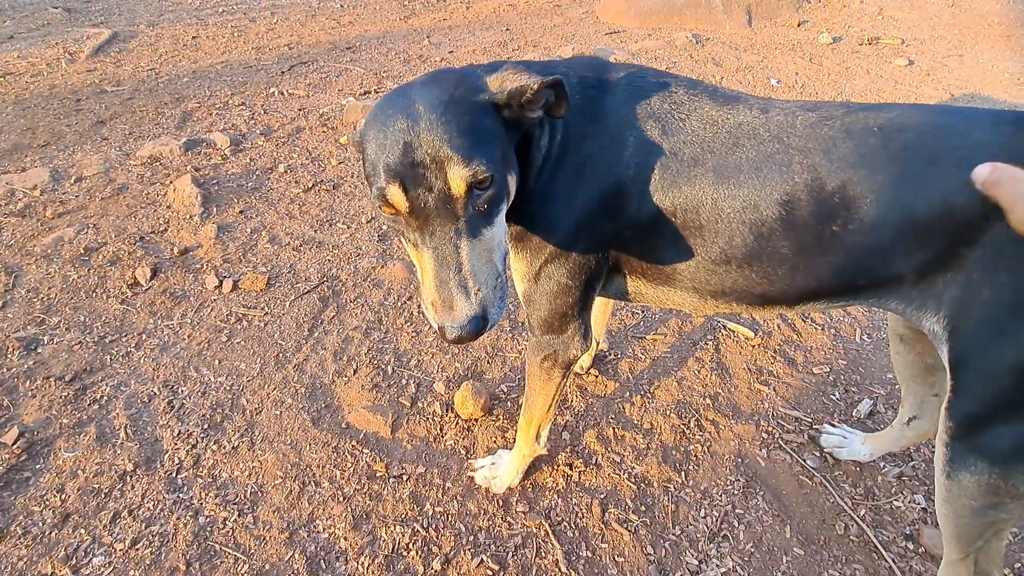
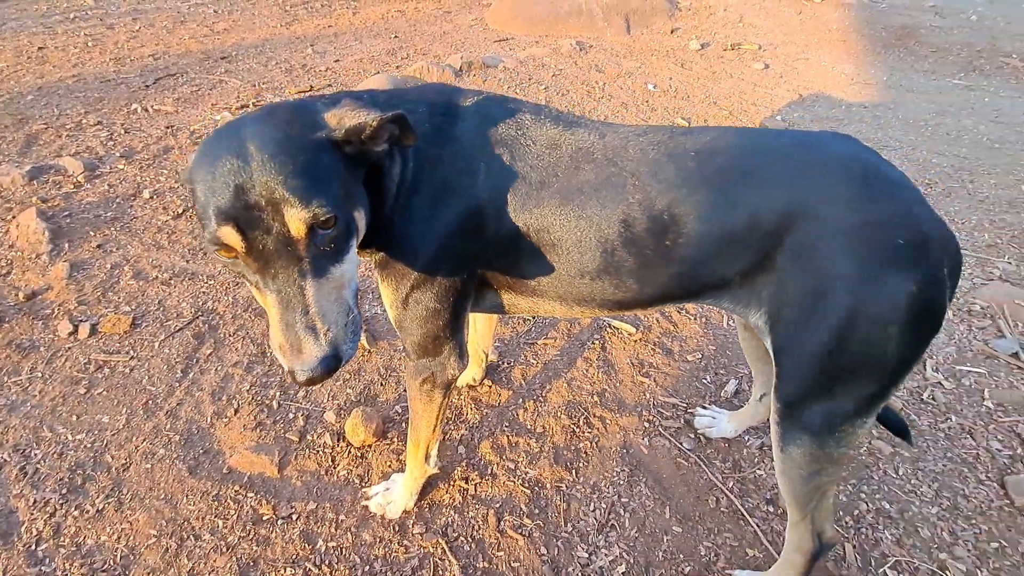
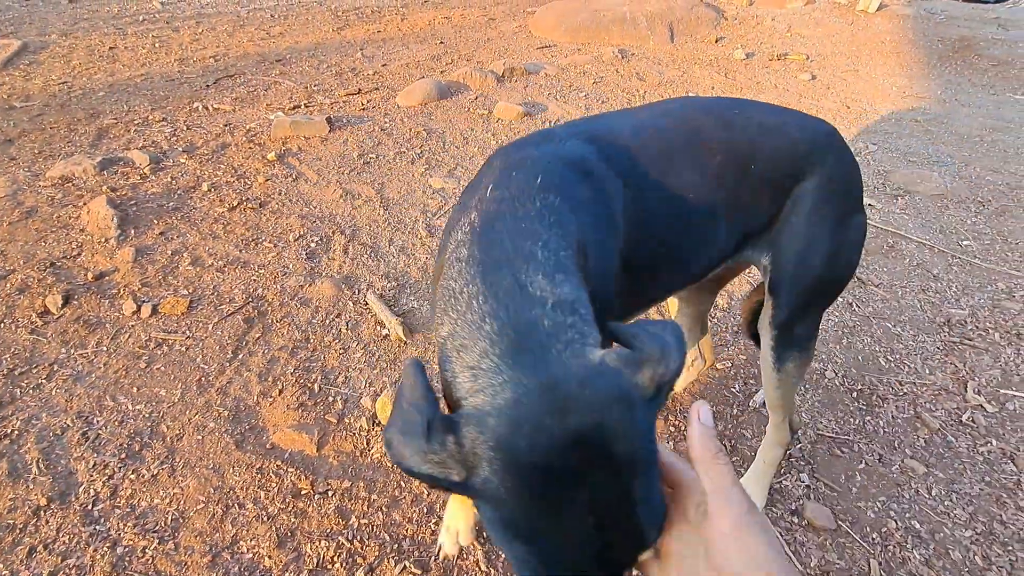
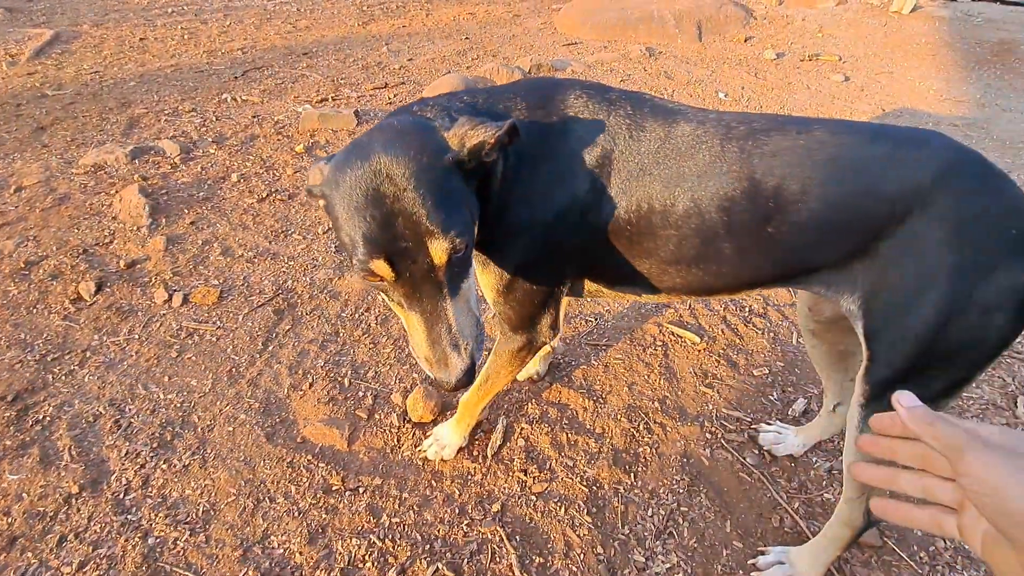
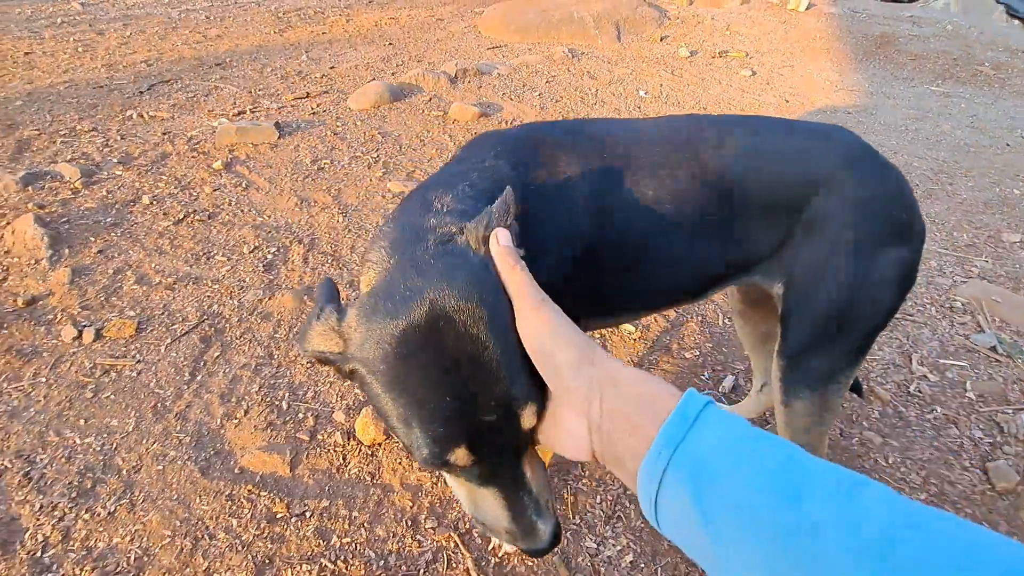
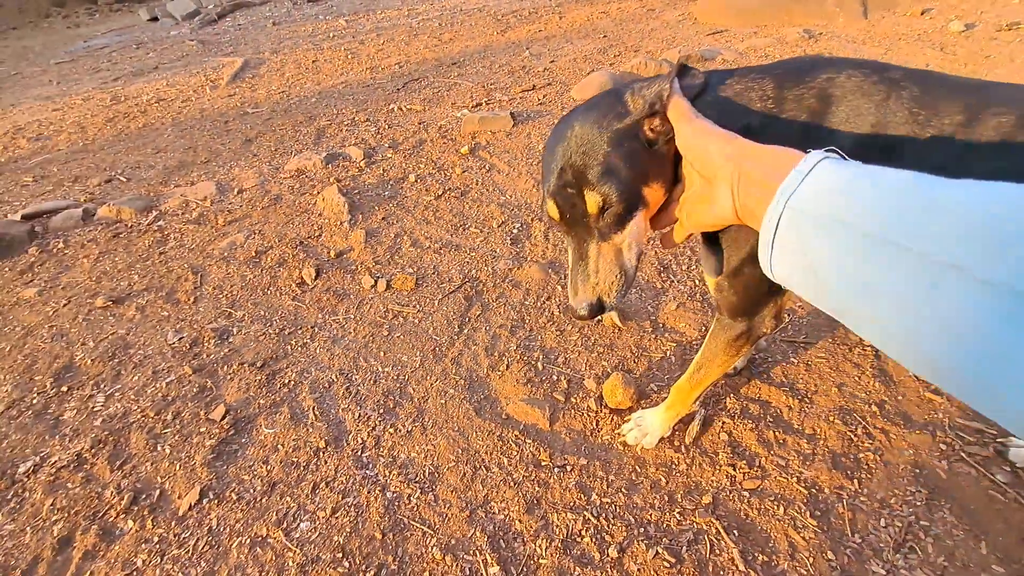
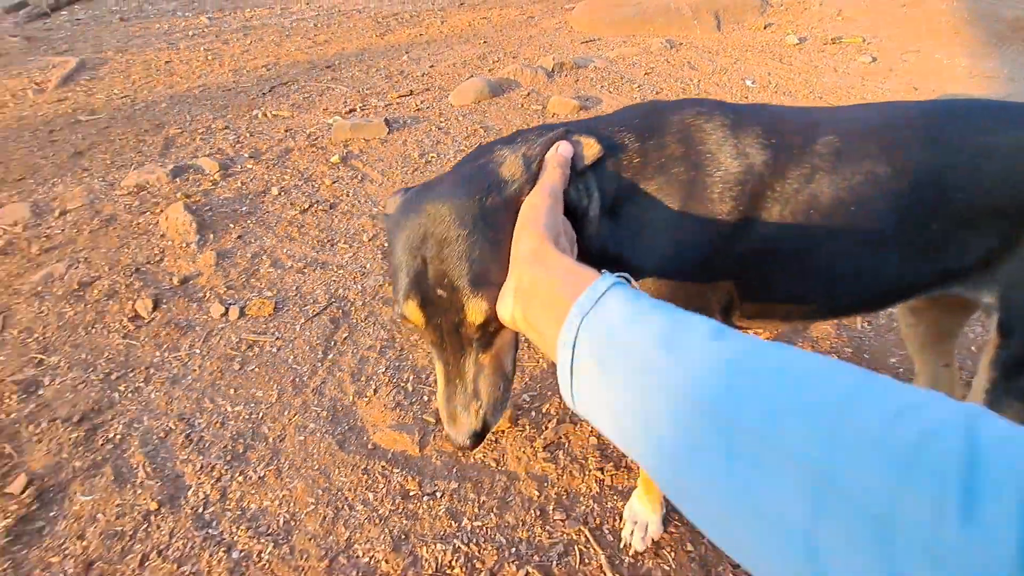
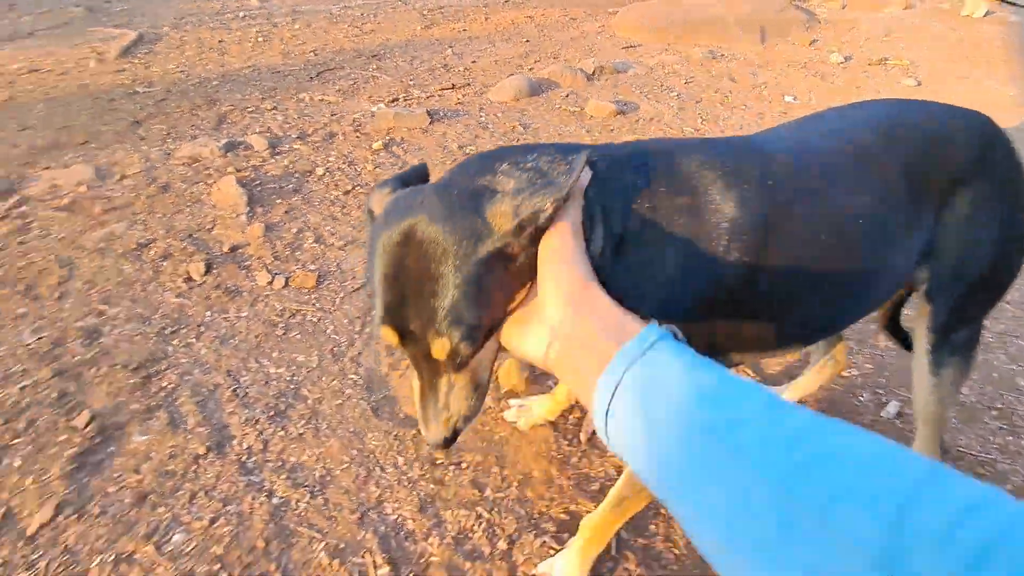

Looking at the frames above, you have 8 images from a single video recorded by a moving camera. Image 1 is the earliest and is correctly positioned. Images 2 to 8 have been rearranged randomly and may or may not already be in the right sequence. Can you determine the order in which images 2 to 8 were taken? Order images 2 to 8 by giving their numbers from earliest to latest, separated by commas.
2, 5, 7, 6, 4, 3, 8
